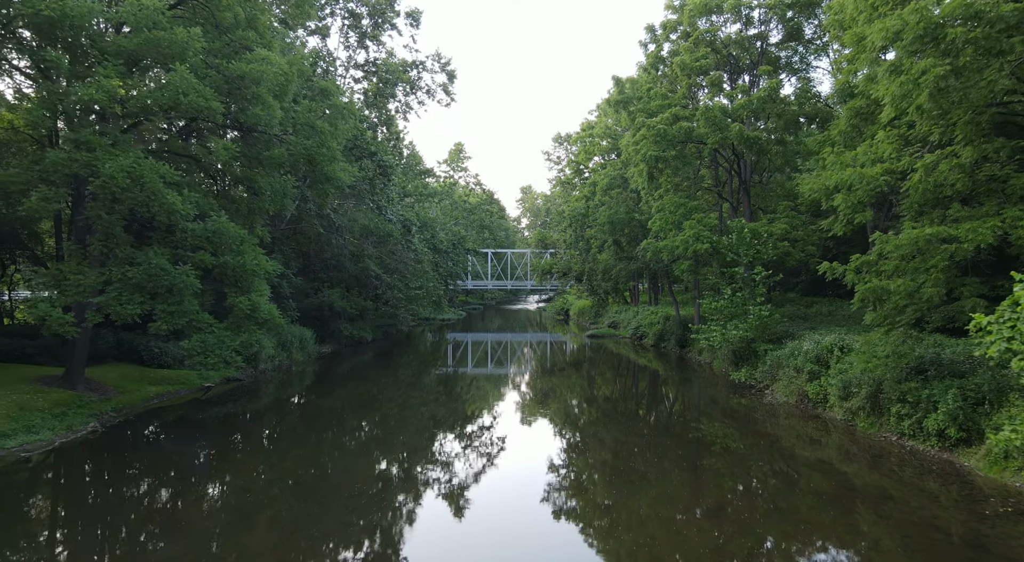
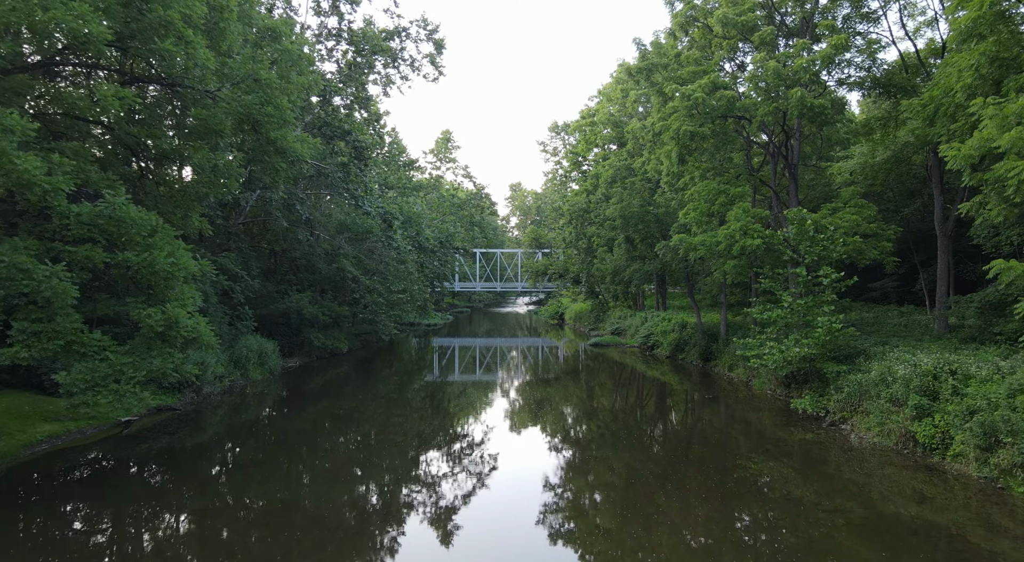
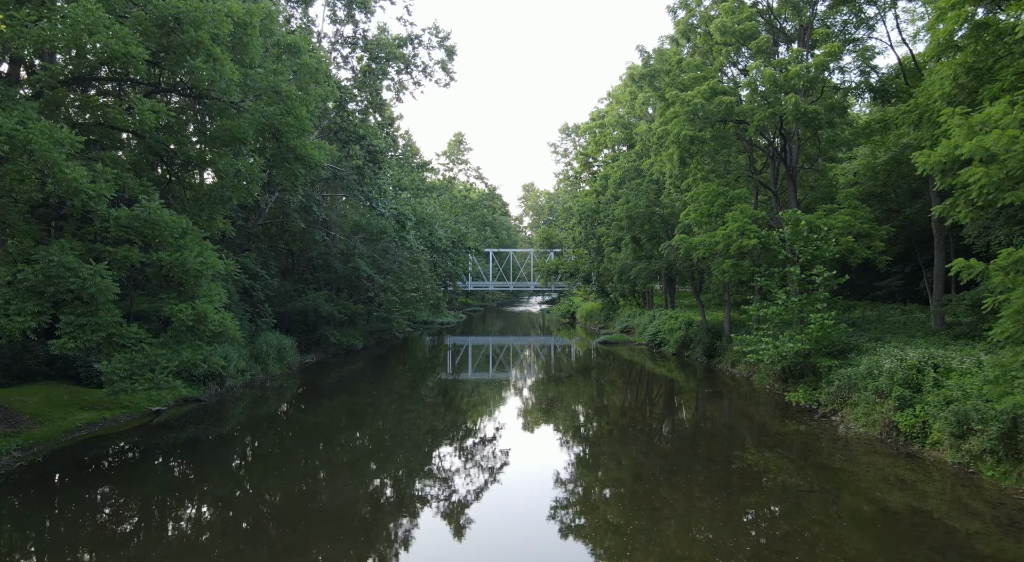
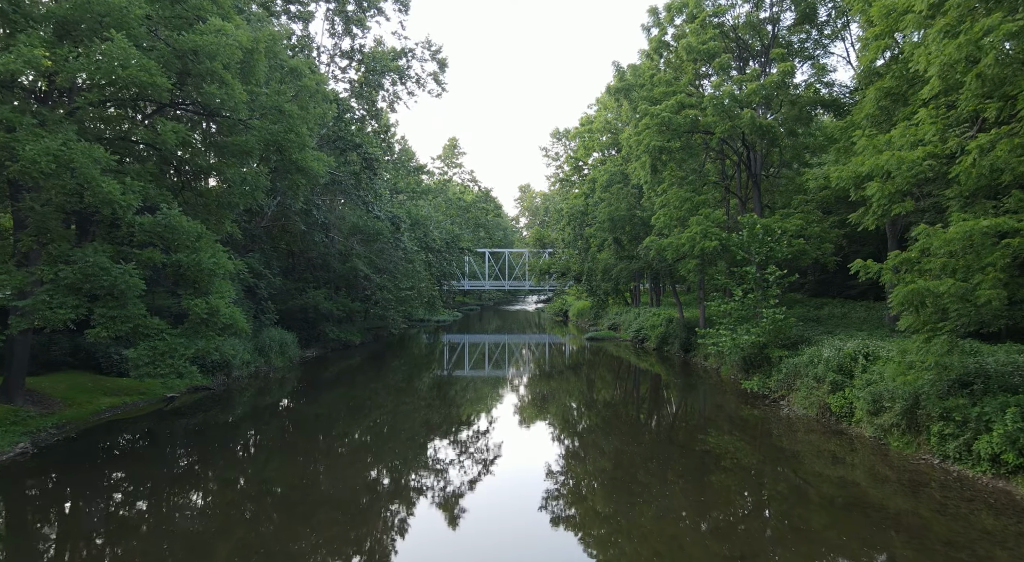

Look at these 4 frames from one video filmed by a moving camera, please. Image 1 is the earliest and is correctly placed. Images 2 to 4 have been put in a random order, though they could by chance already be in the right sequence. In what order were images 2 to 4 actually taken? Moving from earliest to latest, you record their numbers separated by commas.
4, 3, 2
